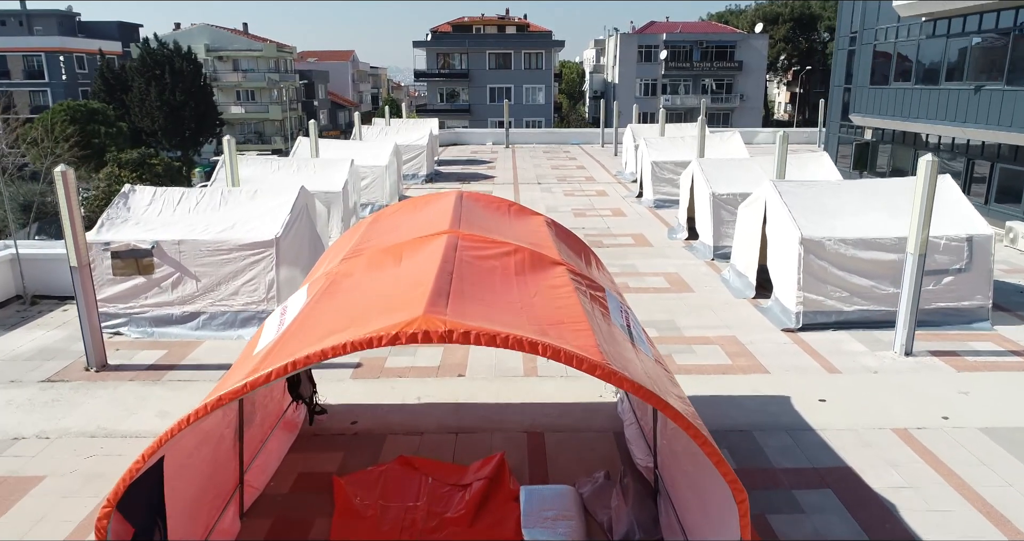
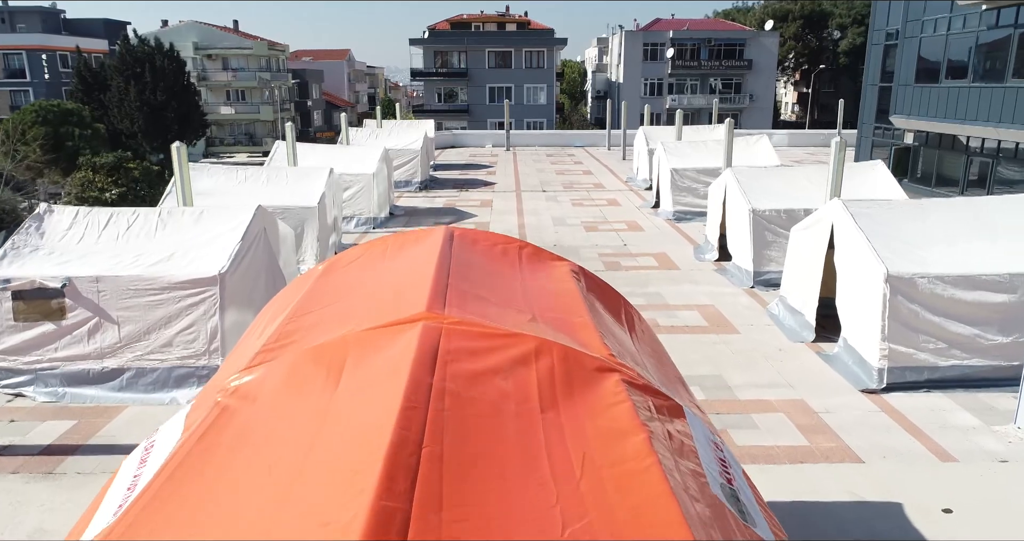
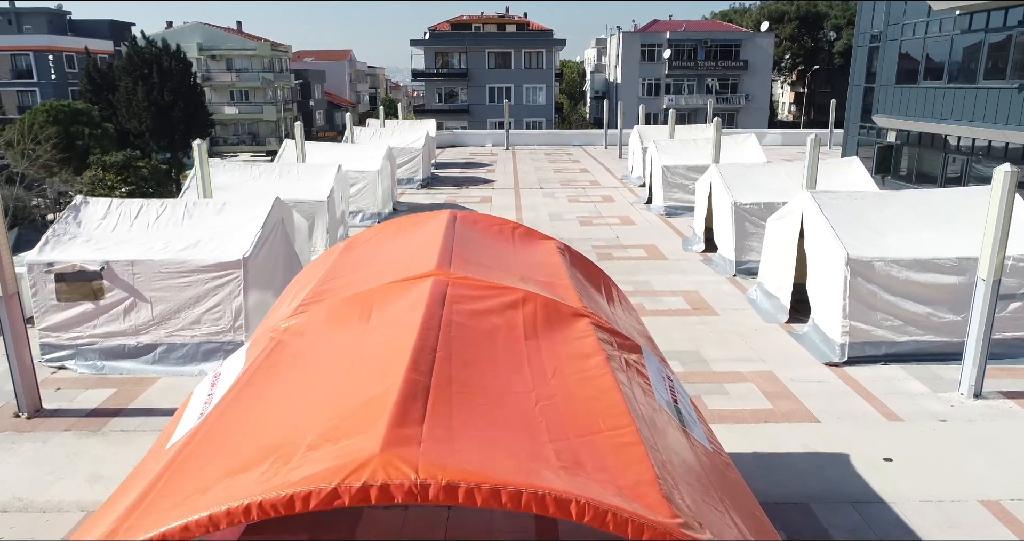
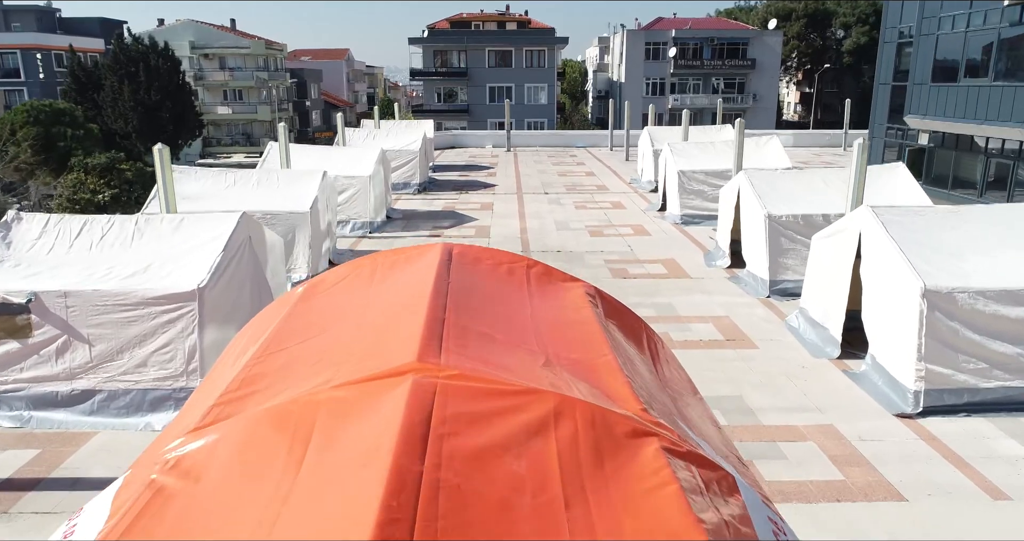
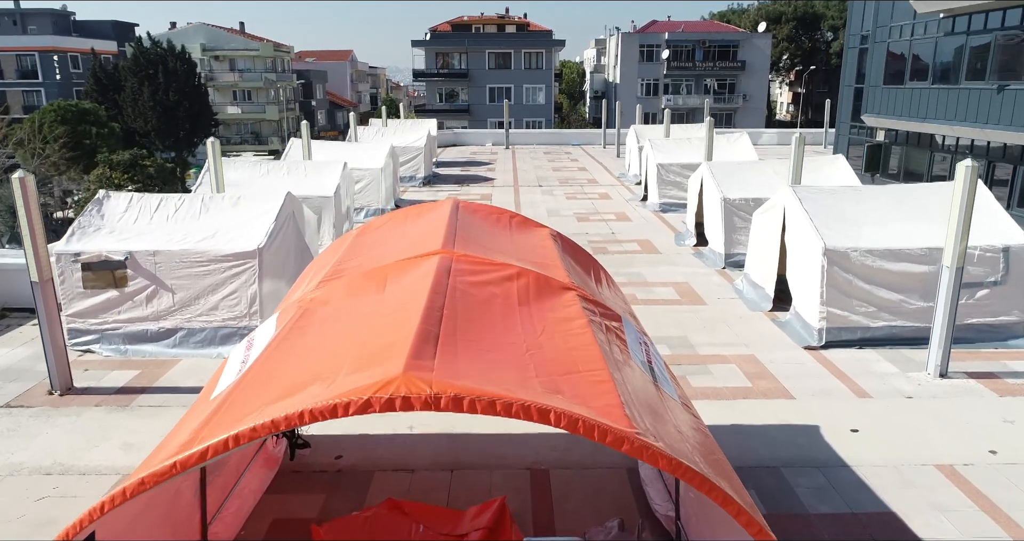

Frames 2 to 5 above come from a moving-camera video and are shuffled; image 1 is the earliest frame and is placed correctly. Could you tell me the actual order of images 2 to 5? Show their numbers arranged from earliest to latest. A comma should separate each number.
5, 3, 2, 4
